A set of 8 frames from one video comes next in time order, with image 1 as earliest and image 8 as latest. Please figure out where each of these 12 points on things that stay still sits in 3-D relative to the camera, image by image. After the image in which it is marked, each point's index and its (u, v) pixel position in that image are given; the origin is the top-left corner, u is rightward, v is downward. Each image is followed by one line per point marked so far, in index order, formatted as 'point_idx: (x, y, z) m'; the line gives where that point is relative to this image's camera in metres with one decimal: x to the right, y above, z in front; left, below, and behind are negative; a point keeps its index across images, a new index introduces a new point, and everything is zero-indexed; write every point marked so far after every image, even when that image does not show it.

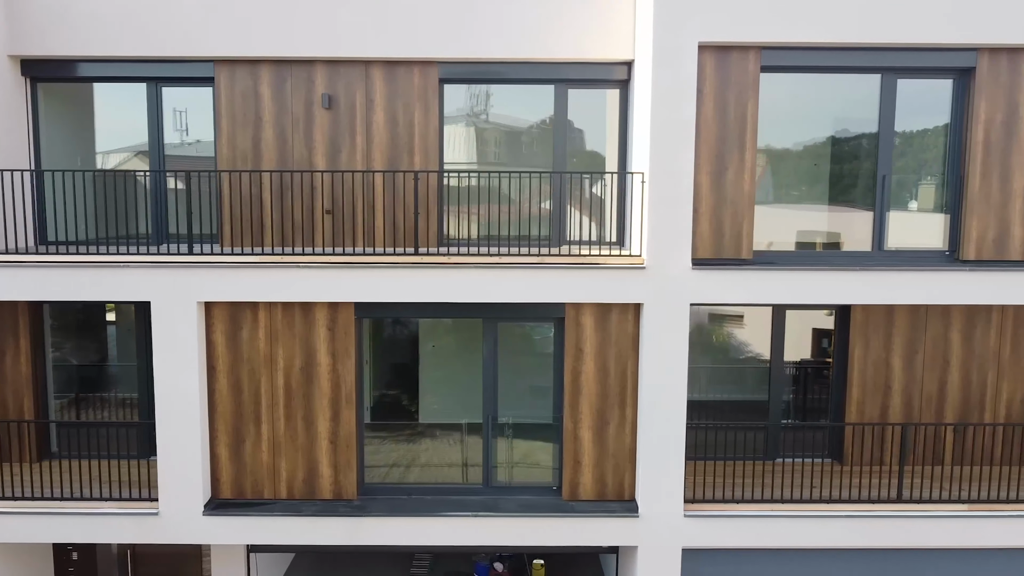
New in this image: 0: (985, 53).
0: (+3.5, +1.7, +6.4) m
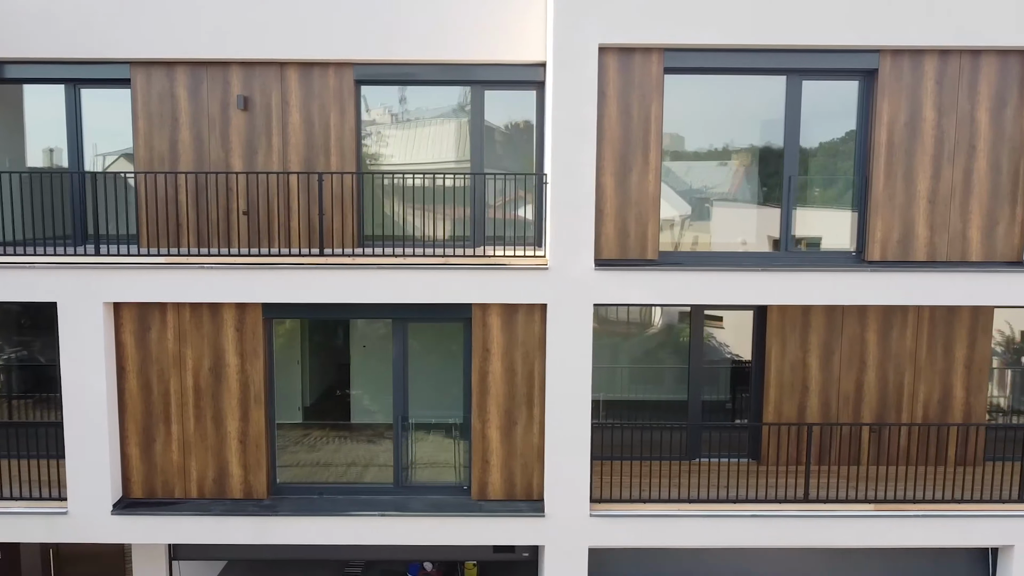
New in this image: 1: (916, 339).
0: (+2.8, +1.7, +6.4) m
1: (+3.5, -0.4, +7.4) m
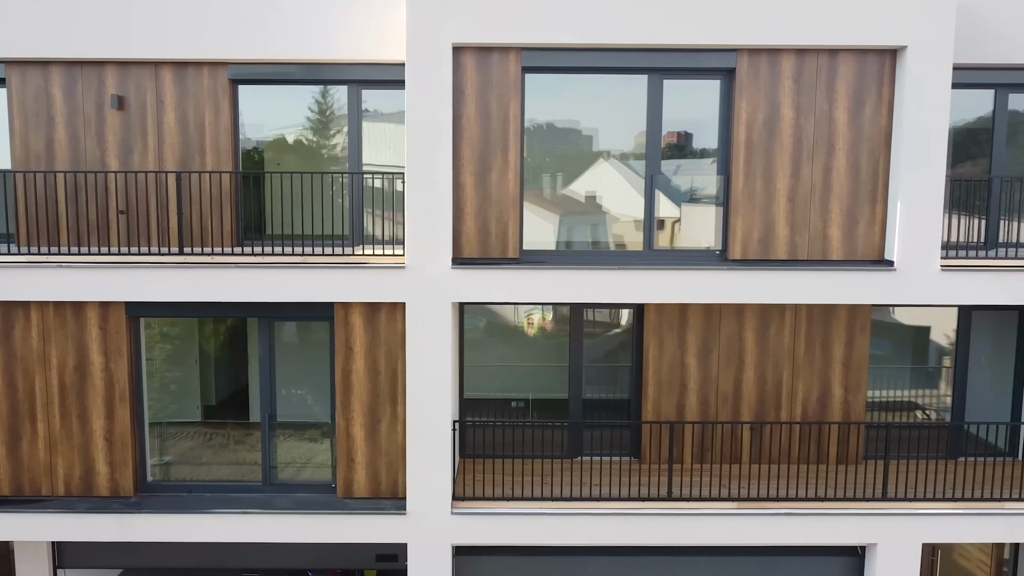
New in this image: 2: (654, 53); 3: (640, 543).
0: (+1.7, +1.7, +6.4) m
1: (+2.4, -0.4, +7.4) m
2: (+1.1, +1.7, +6.4) m
3: (+1.0, -2.0, +6.8) m
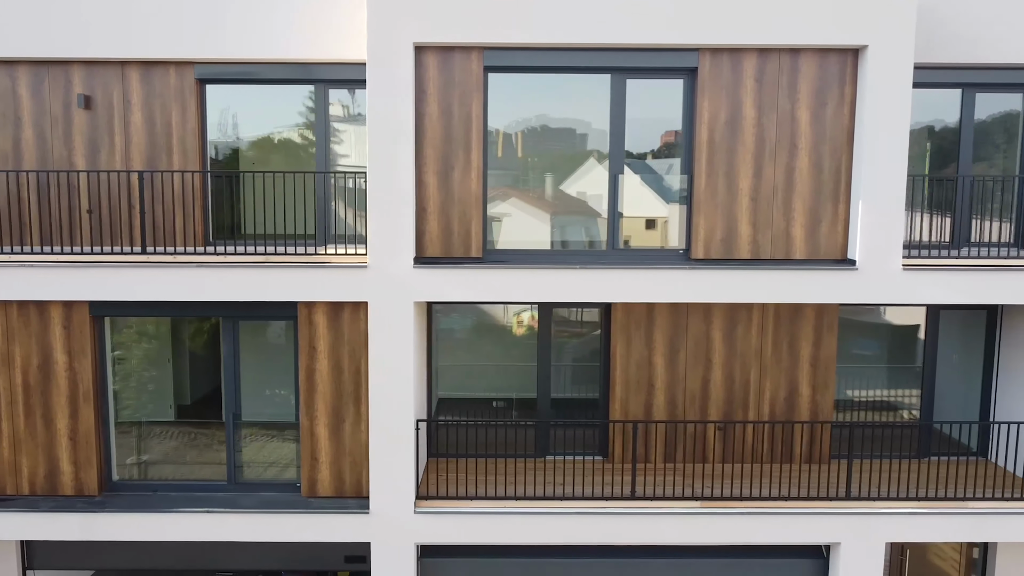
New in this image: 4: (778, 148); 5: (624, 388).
0: (+1.4, +1.7, +6.4) m
1: (+2.1, -0.4, +7.5) m
2: (+0.8, +1.7, +6.4) m
3: (+0.7, -2.0, +6.8) m
4: (+2.0, +1.0, +6.5) m
5: (+1.0, -0.9, +7.5) m
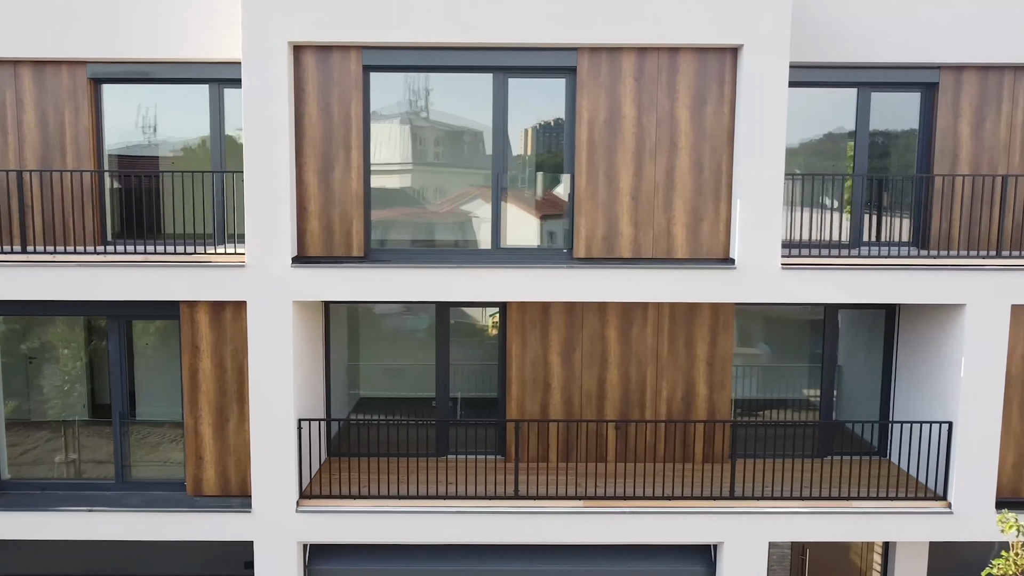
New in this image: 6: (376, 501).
0: (+0.5, +1.7, +6.4) m
1: (+1.2, -0.4, +7.4) m
2: (-0.1, +1.7, +6.4) m
3: (-0.2, -2.0, +6.8) m
4: (+1.1, +1.1, +6.5) m
5: (+0.1, -0.9, +7.5) m
6: (-1.1, -1.7, +6.8) m
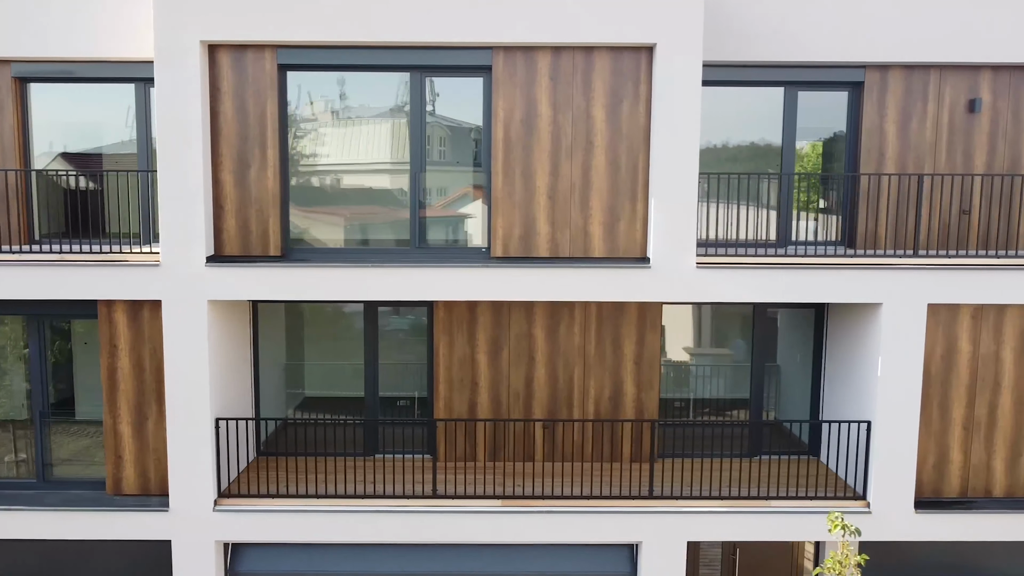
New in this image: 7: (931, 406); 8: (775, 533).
0: (-0.1, +1.7, +6.4) m
1: (+0.6, -0.4, +7.4) m
2: (-0.8, +1.8, +6.4) m
3: (-0.8, -2.0, +6.8) m
4: (+0.5, +1.1, +6.5) m
5: (-0.6, -0.8, +7.5) m
6: (-1.7, -1.6, +6.8) m
7: (+3.2, -0.9, +6.7) m
8: (+2.0, -1.9, +6.7) m
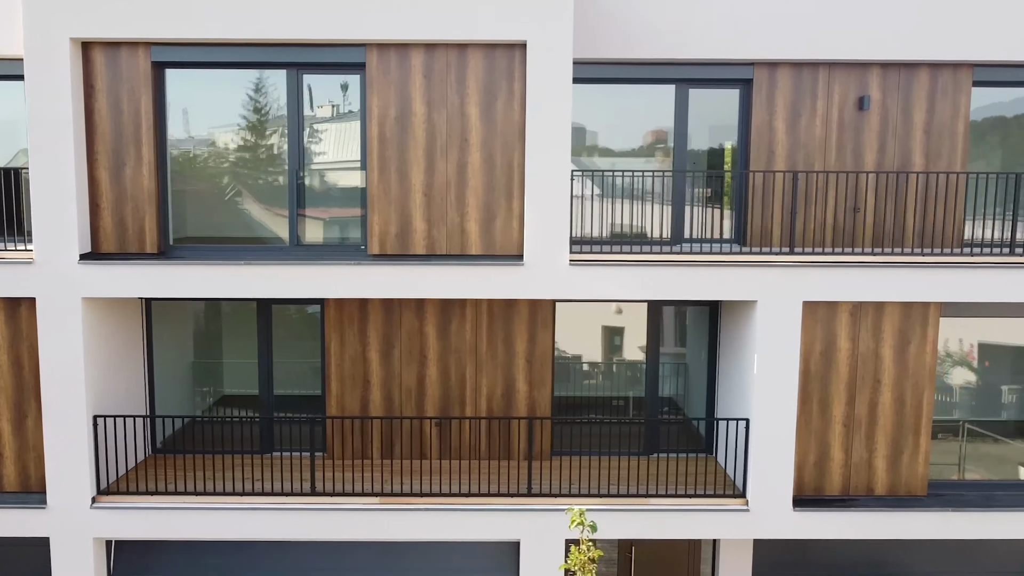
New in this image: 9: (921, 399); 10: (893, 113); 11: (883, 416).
0: (-1.0, +1.8, +6.4) m
1: (-0.3, -0.4, +7.4) m
2: (-1.7, +1.8, +6.4) m
3: (-1.7, -1.9, +6.8) m
4: (-0.5, +1.1, +6.5) m
5: (-1.5, -0.8, +7.5) m
6: (-2.6, -1.6, +6.8) m
7: (+2.3, -0.9, +6.7) m
8: (+1.1, -1.9, +6.7) m
9: (+3.2, -0.9, +6.7) m
10: (+3.2, +1.5, +7.2) m
11: (+2.9, -1.0, +6.7) m
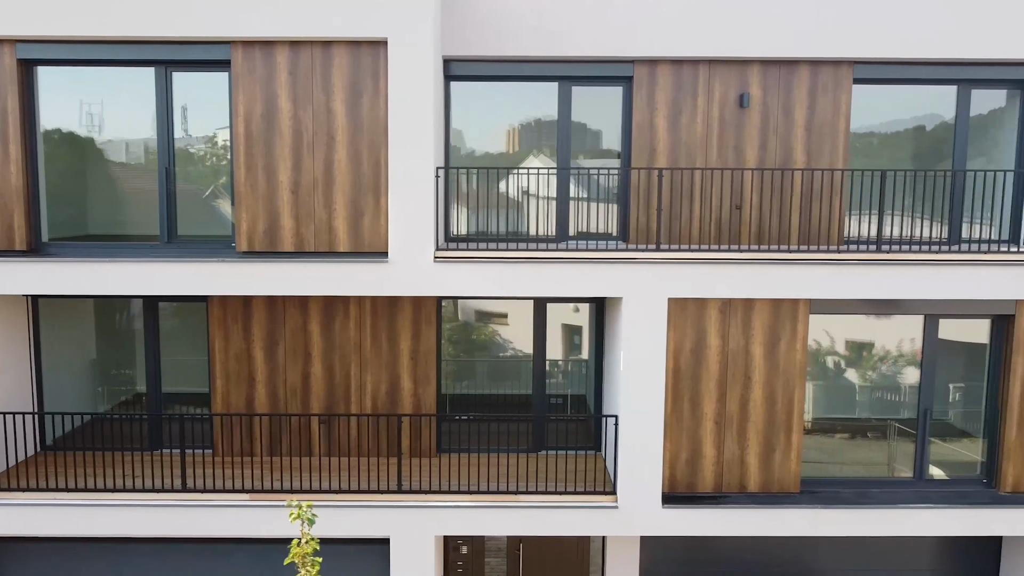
0: (-2.0, +1.8, +6.4) m
1: (-1.3, -0.4, +7.4) m
2: (-2.7, +1.8, +6.4) m
3: (-2.7, -1.9, +6.8) m
4: (-1.5, +1.1, +6.5) m
5: (-2.5, -0.8, +7.5) m
6: (-3.6, -1.6, +6.8) m
7: (+1.3, -0.9, +6.7) m
8: (+0.1, -1.8, +6.7) m
9: (+2.2, -0.8, +6.7) m
10: (+2.2, +1.5, +7.2) m
11: (+1.9, -1.0, +6.7) m
